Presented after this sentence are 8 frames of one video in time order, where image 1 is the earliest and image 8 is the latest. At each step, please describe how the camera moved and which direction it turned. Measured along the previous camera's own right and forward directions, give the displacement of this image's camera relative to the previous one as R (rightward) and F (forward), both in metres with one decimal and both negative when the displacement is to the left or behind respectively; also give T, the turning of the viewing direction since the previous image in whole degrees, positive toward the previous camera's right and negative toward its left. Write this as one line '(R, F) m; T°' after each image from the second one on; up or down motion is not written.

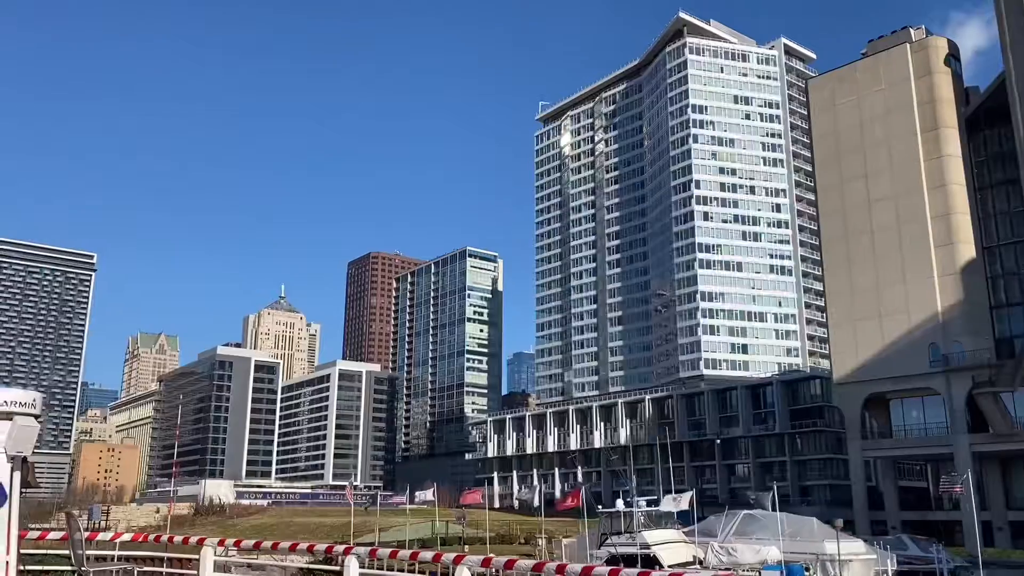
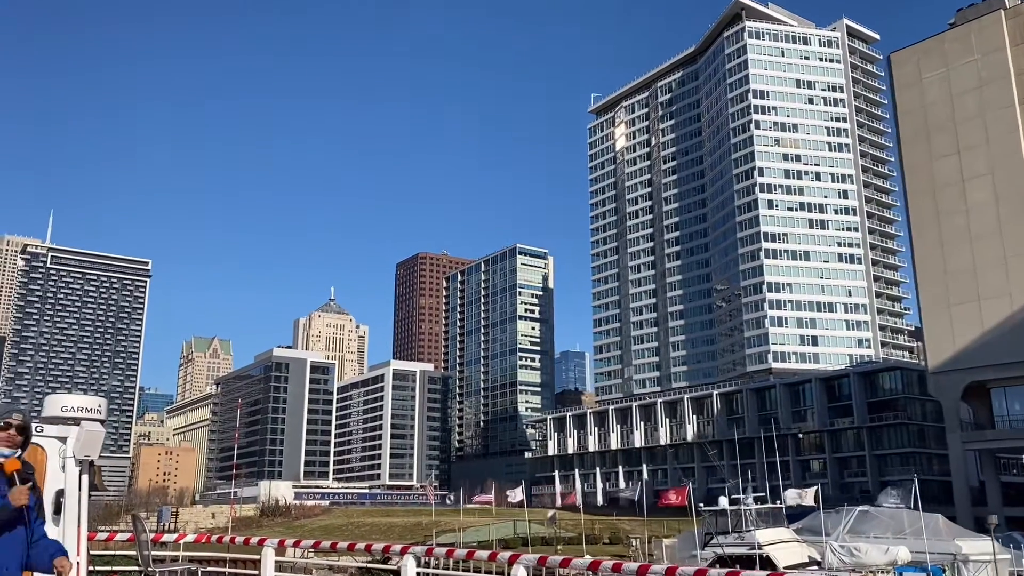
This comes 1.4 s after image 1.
(-1.9, +1.8) m; -3°
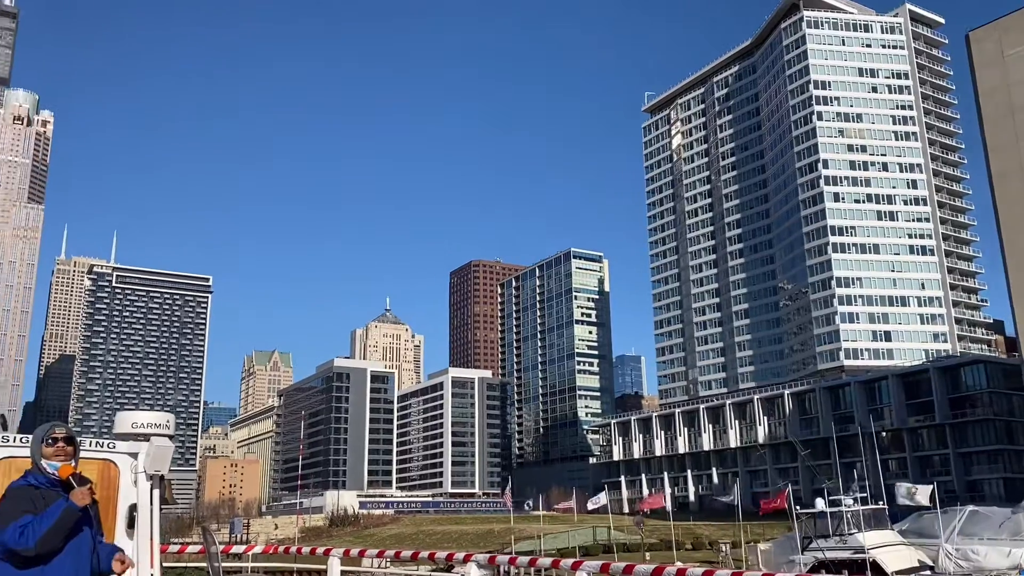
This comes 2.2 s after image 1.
(-1.1, +1.0) m; -3°
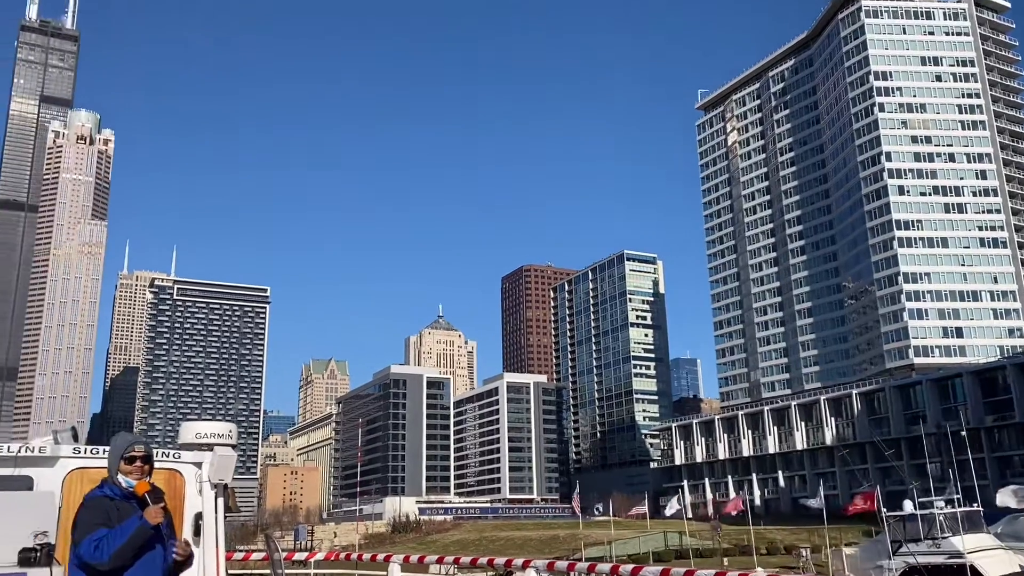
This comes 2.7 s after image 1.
(-0.6, +0.7) m; -3°
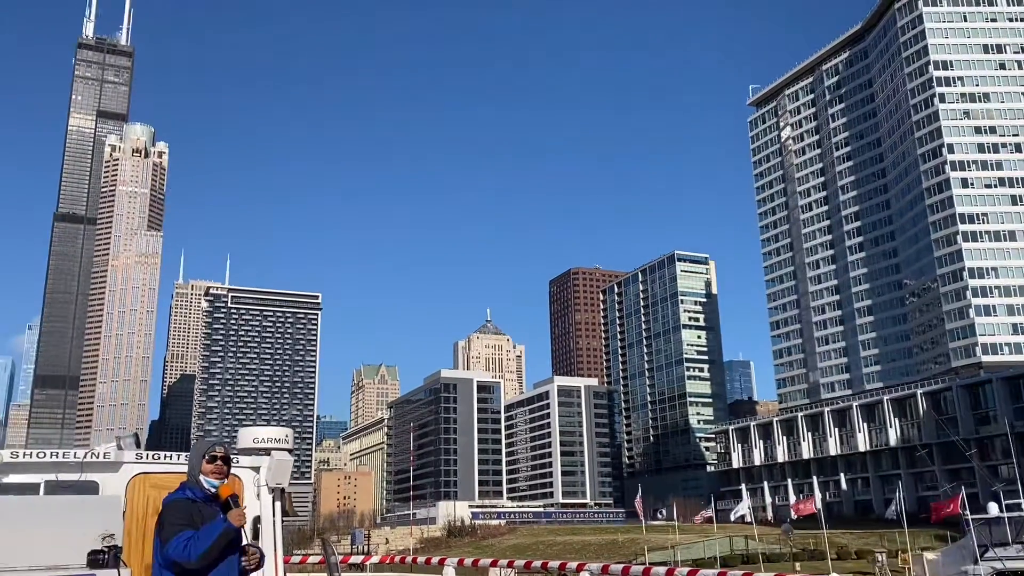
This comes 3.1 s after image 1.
(-0.5, +0.7) m; -3°
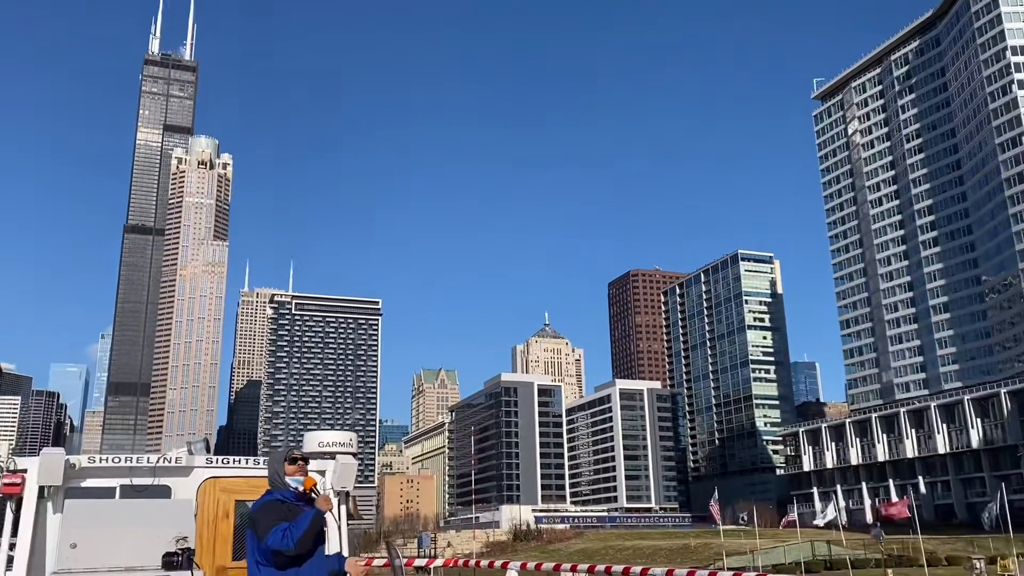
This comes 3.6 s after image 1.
(-0.5, +0.7) m; -4°
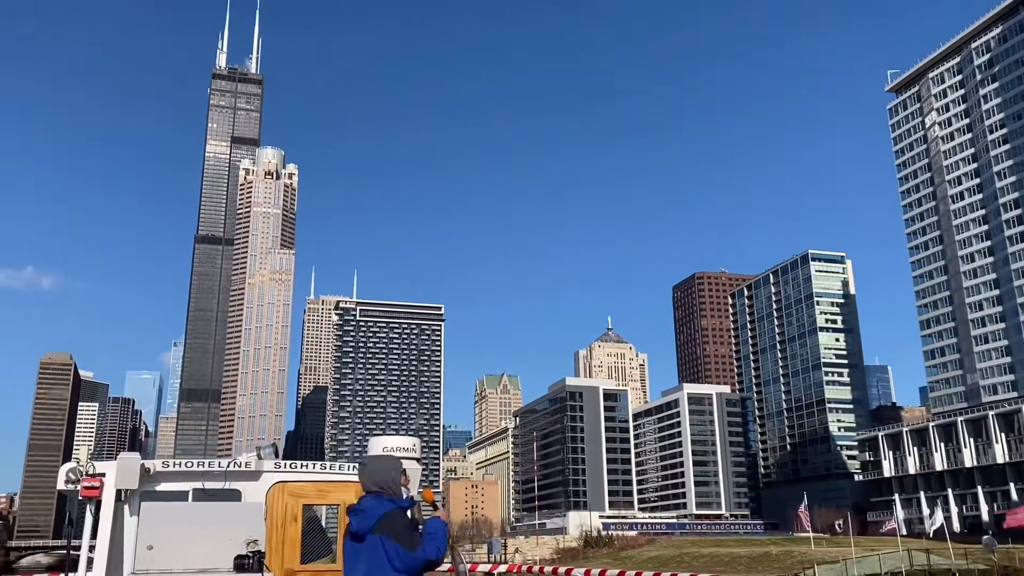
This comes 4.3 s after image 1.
(-0.6, +1.1) m; -4°
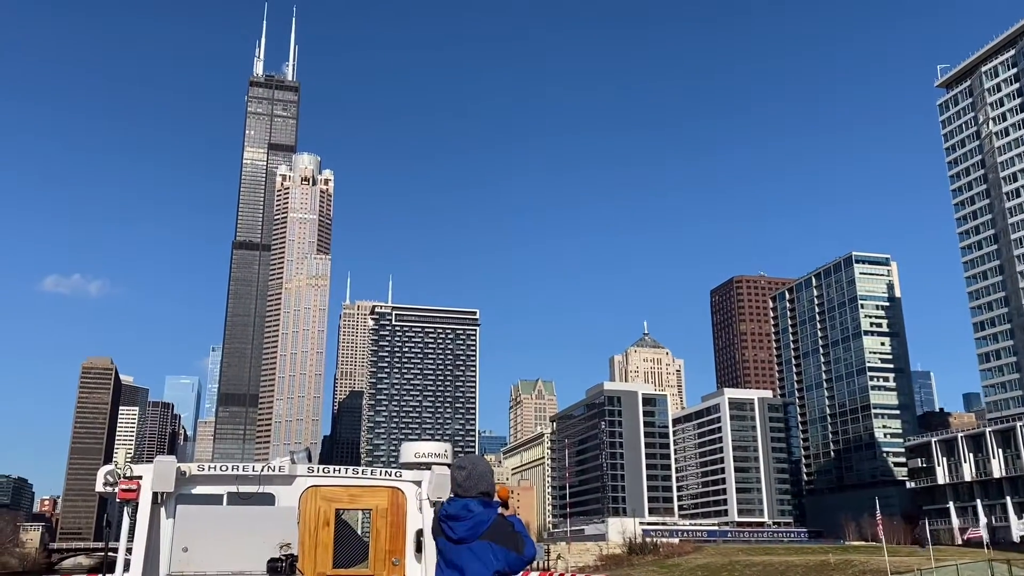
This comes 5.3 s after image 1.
(-0.8, +1.6) m; -2°
